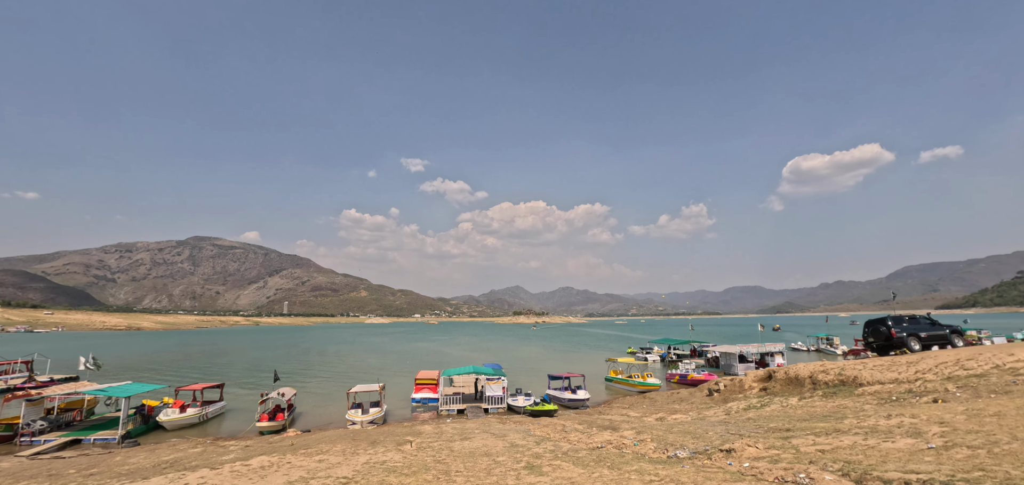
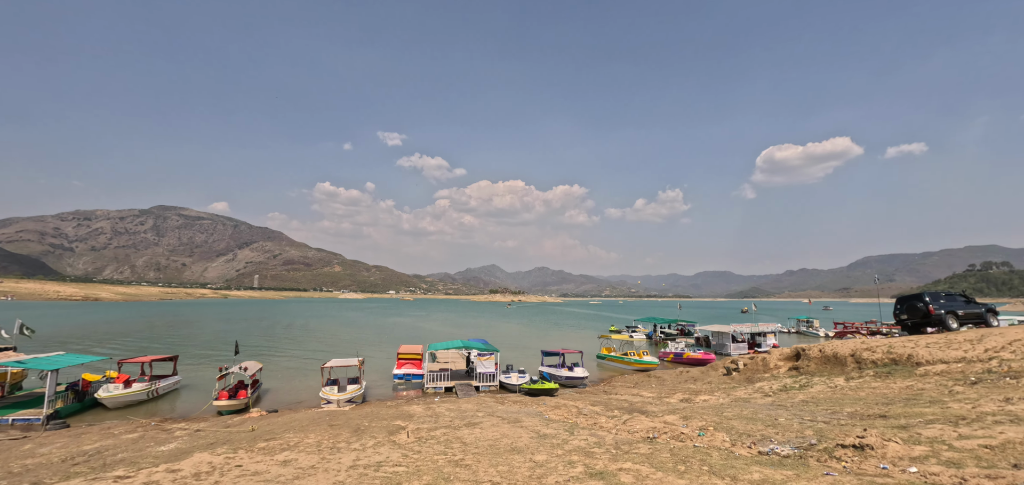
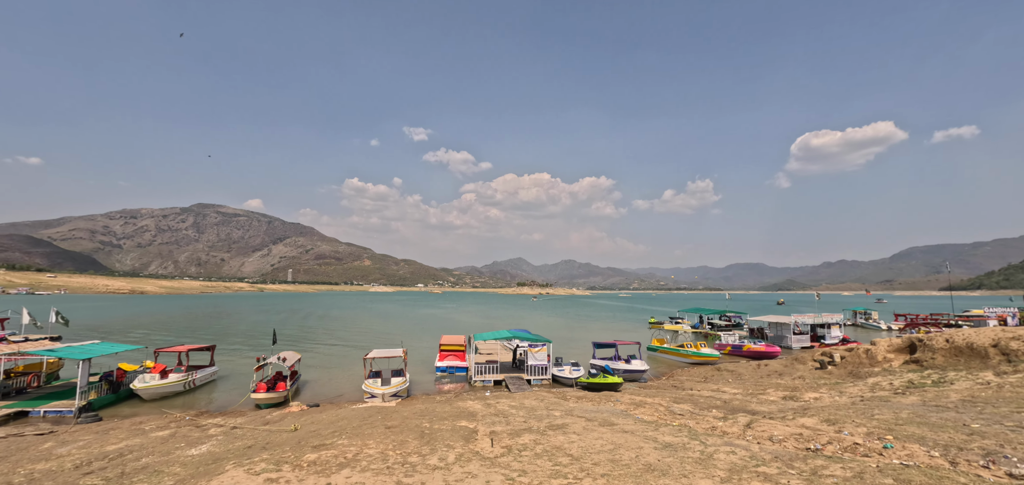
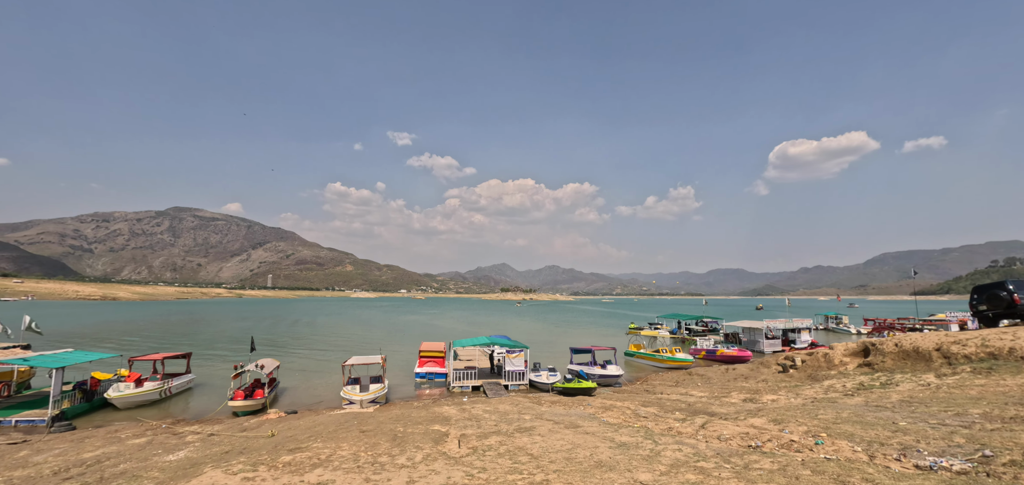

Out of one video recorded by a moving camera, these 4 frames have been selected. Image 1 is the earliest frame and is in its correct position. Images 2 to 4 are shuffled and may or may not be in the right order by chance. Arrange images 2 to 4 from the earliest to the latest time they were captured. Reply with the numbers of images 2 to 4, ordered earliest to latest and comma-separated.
2, 4, 3
